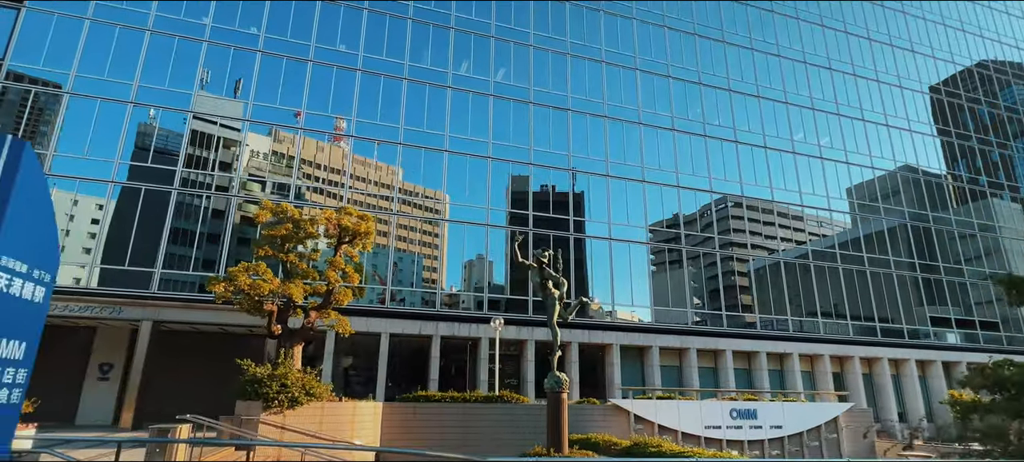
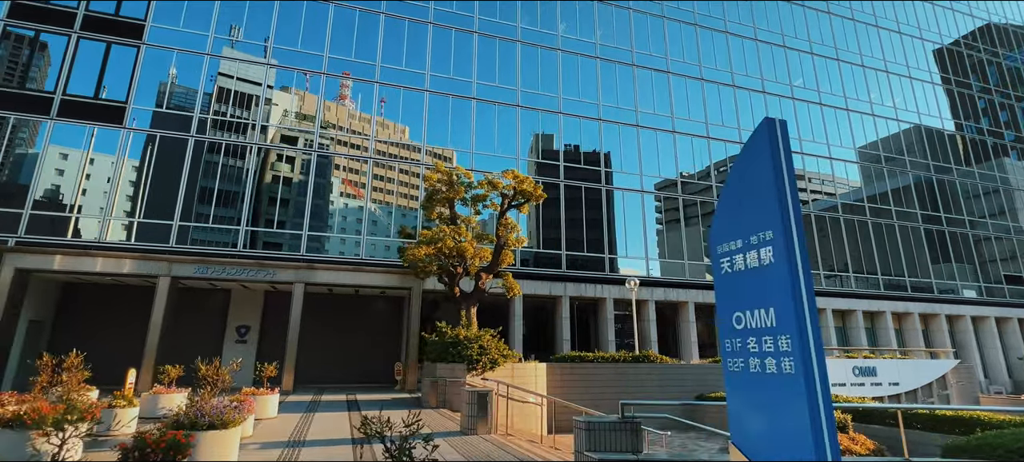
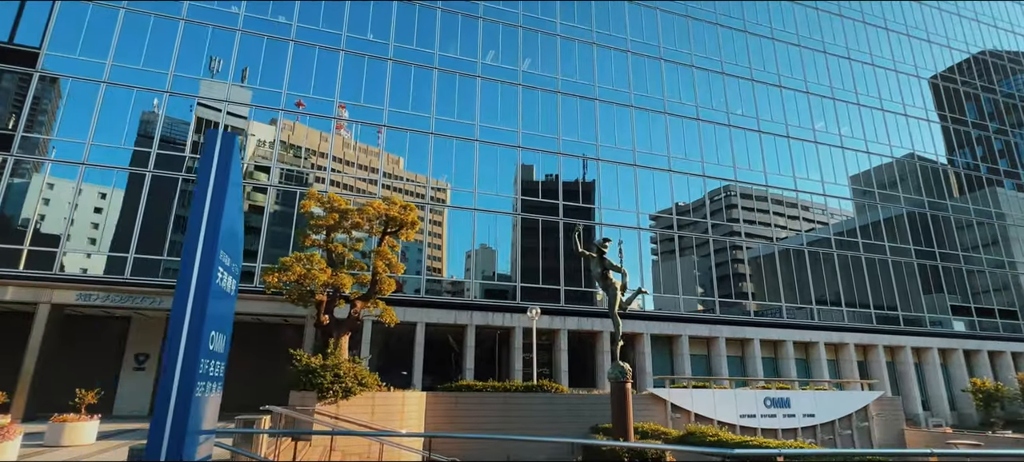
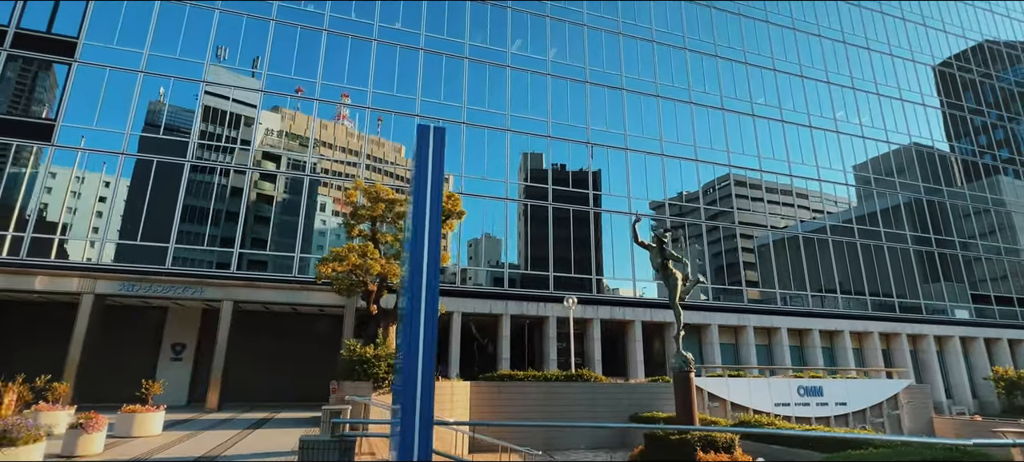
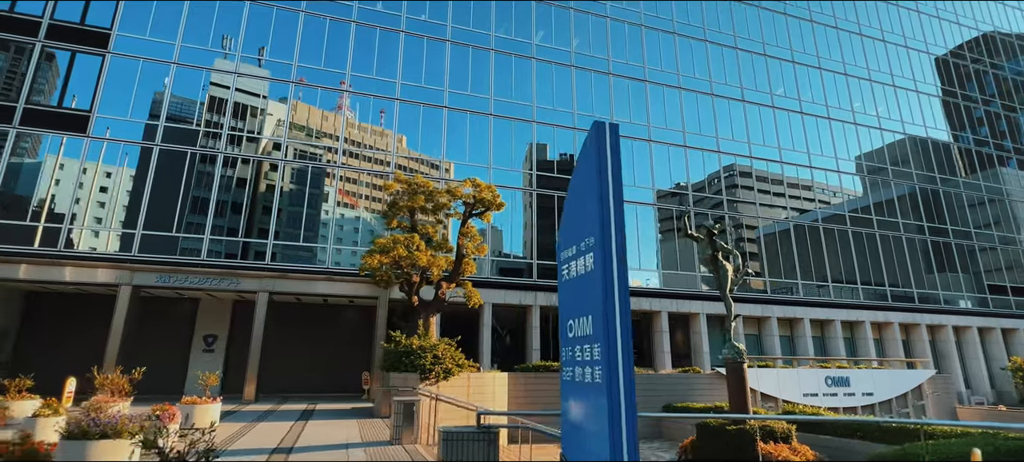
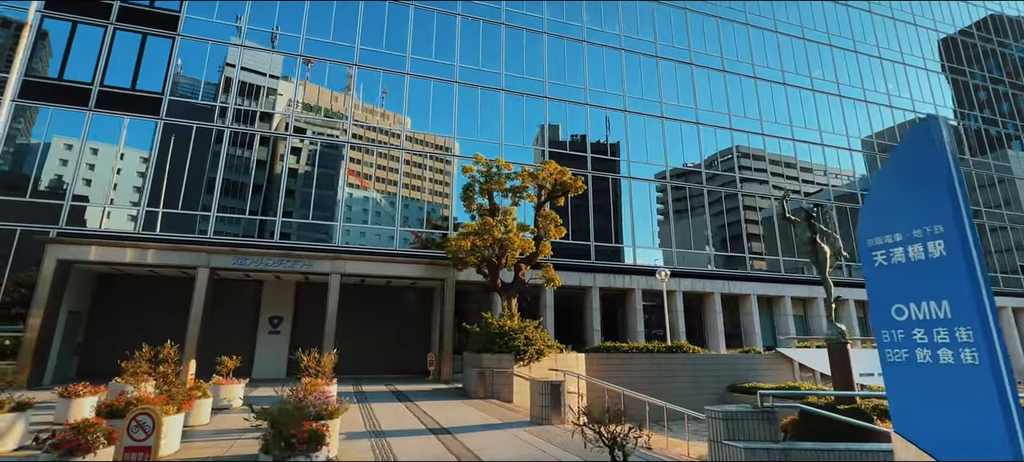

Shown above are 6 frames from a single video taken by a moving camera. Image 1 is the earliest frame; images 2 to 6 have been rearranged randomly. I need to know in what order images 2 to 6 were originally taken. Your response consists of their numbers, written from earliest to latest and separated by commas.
3, 4, 5, 2, 6
